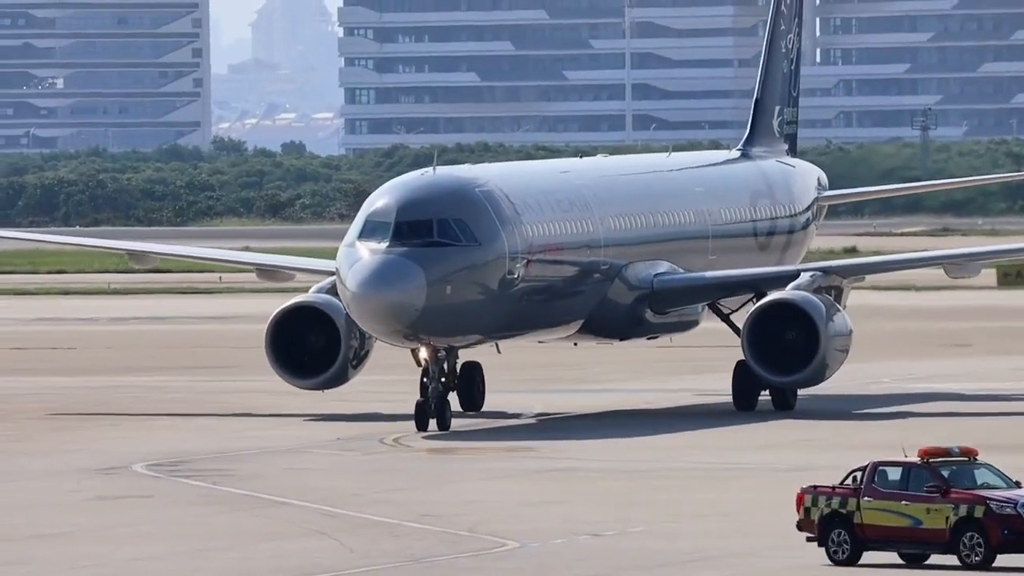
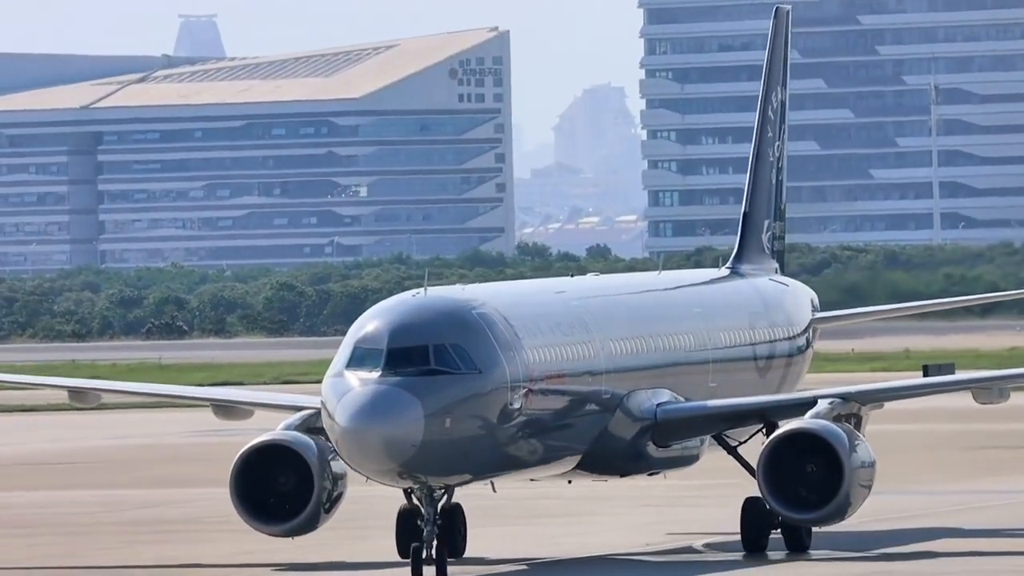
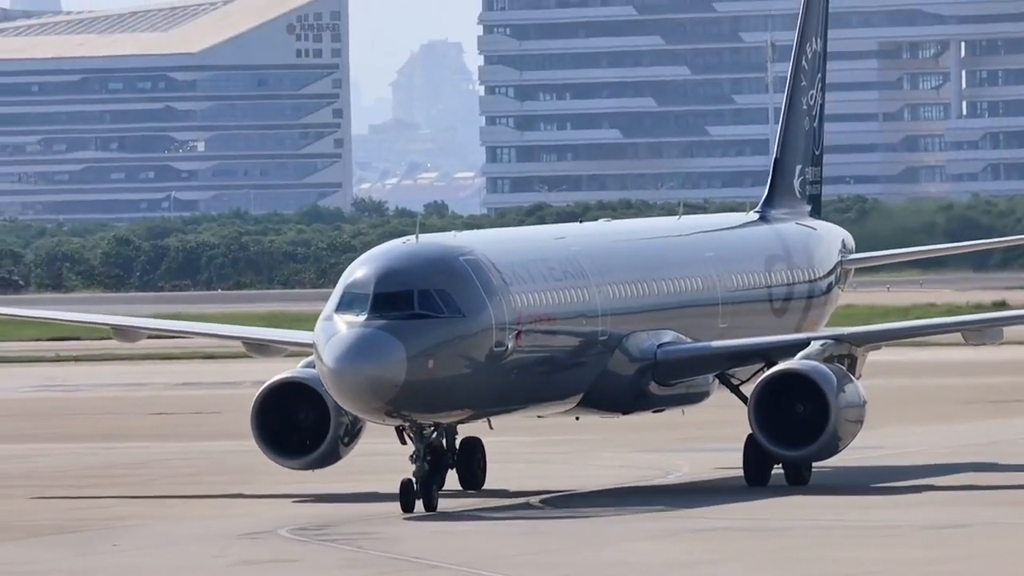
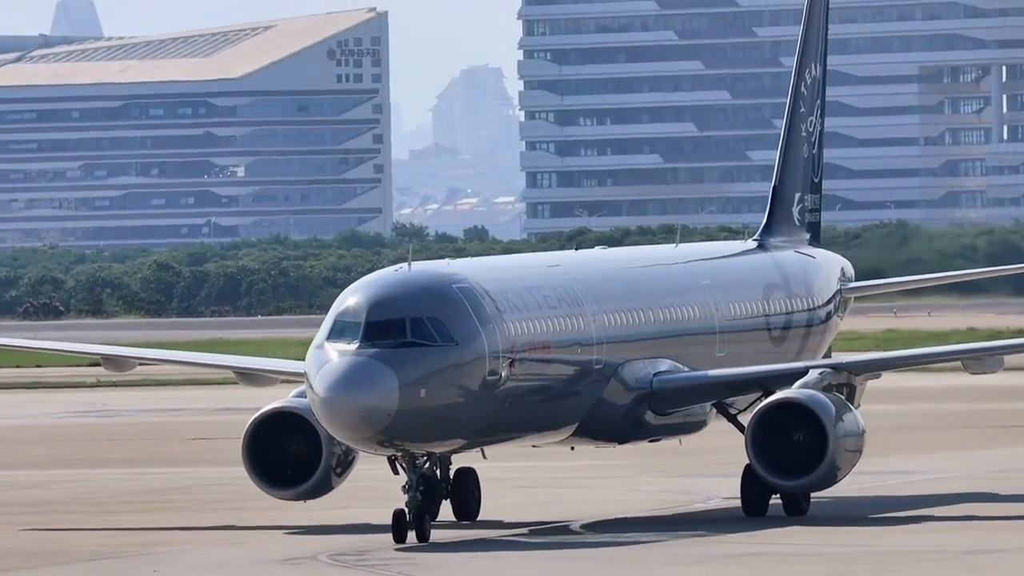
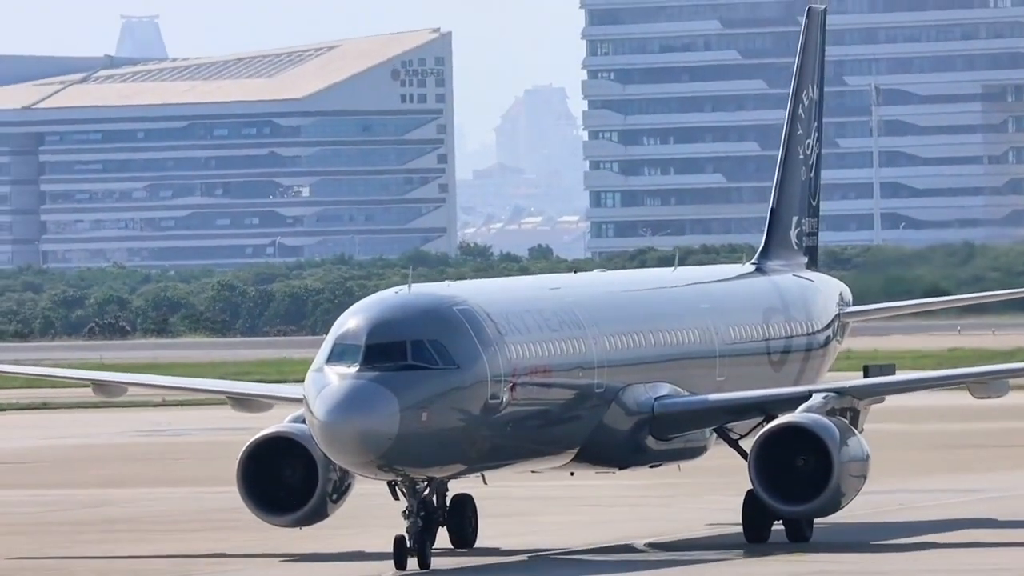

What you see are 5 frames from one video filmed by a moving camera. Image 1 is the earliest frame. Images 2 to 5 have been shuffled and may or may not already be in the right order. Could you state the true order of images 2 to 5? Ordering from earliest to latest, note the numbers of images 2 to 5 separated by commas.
3, 4, 5, 2
